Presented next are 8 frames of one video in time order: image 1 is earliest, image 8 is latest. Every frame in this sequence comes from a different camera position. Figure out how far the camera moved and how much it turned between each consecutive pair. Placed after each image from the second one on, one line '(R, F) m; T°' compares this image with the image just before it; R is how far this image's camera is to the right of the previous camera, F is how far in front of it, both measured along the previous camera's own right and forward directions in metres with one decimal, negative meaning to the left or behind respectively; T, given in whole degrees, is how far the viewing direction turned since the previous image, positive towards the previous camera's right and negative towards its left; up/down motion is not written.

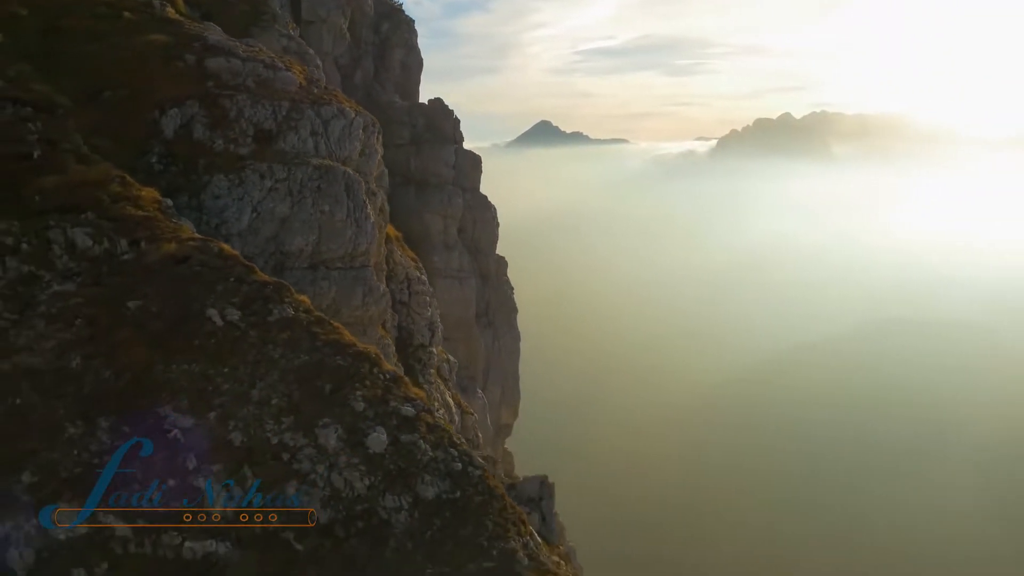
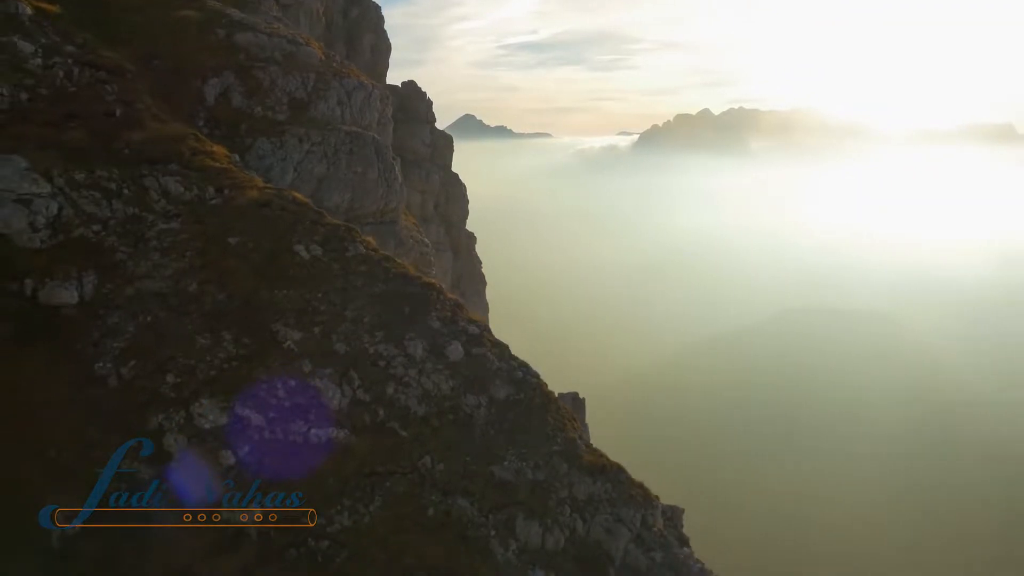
(-4.5, -4.8) m; +5°
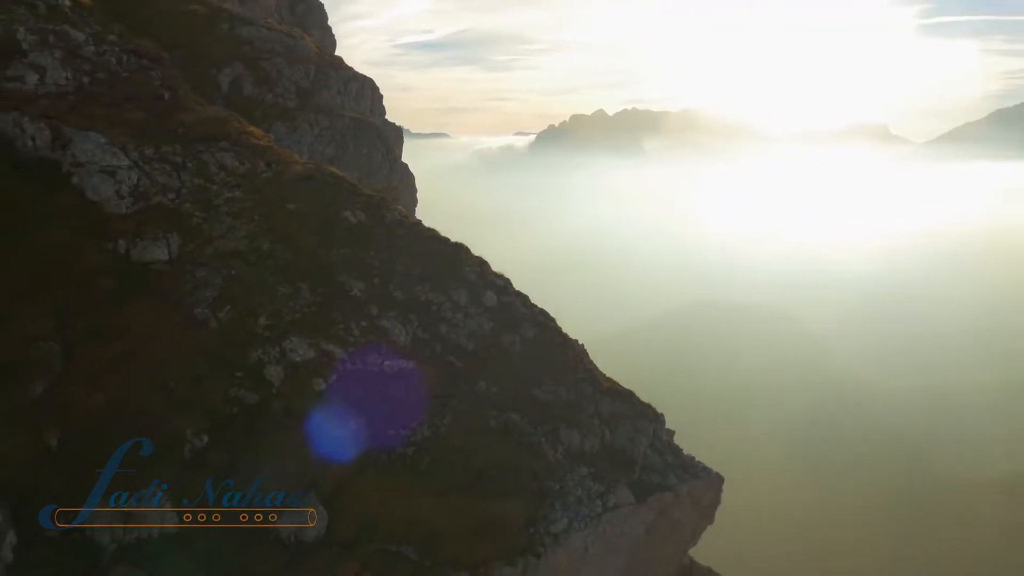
(-5.1, -5.3) m; +6°
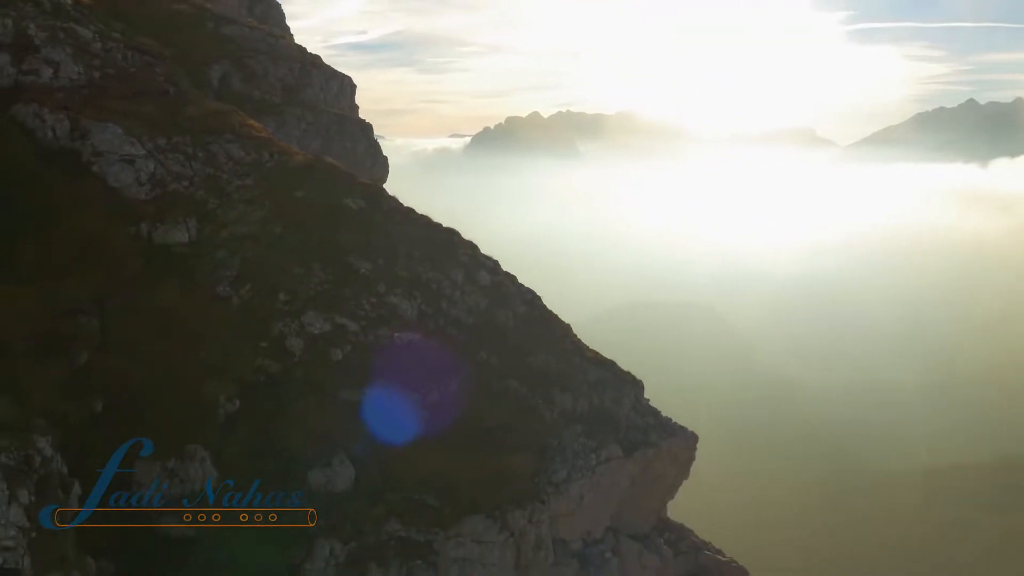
(-2.4, -3.2) m; +4°
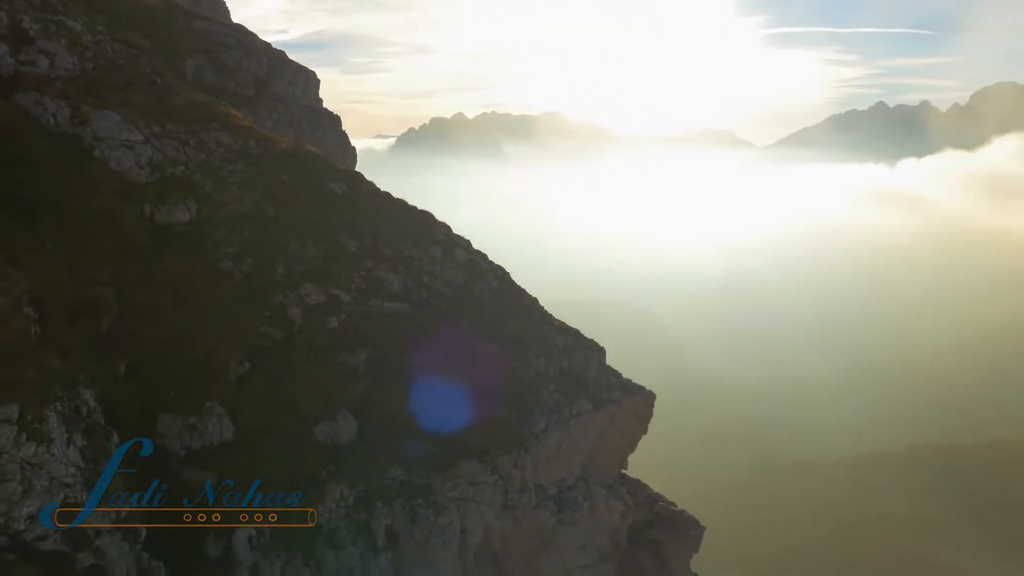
(-2.2, -3.6) m; +5°
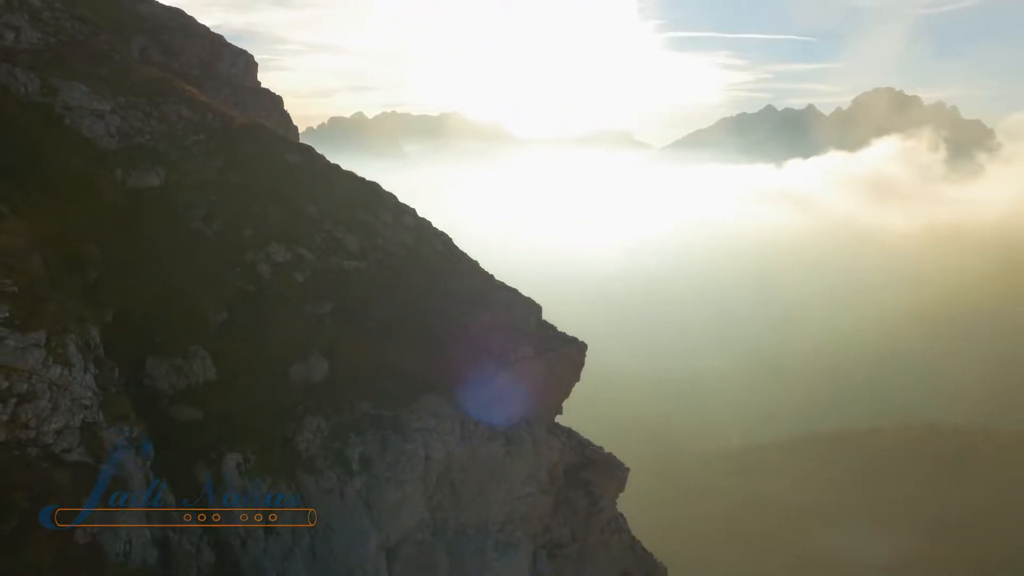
(-2.2, -4.2) m; +6°
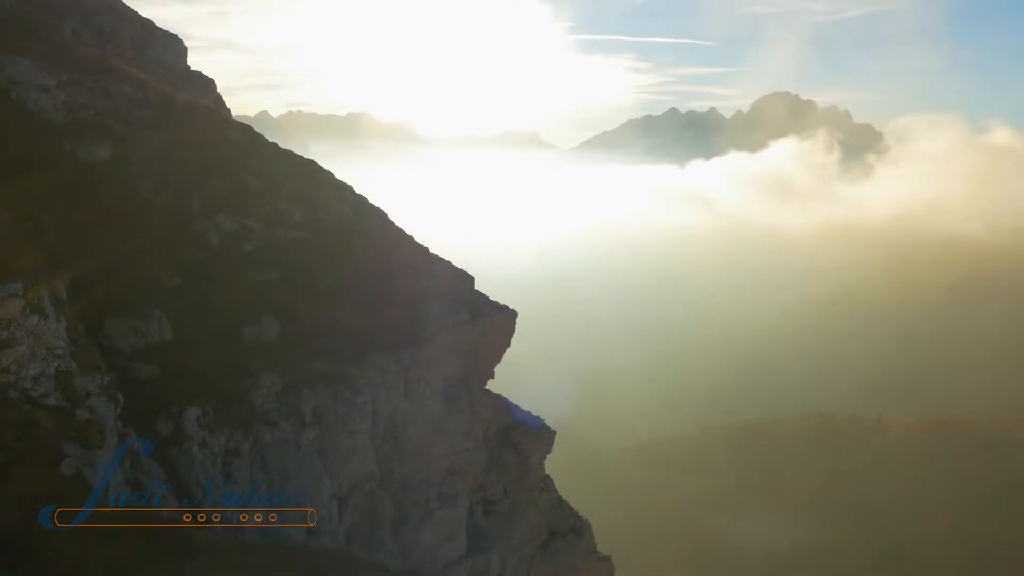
(-1.4, -3.0) m; +6°
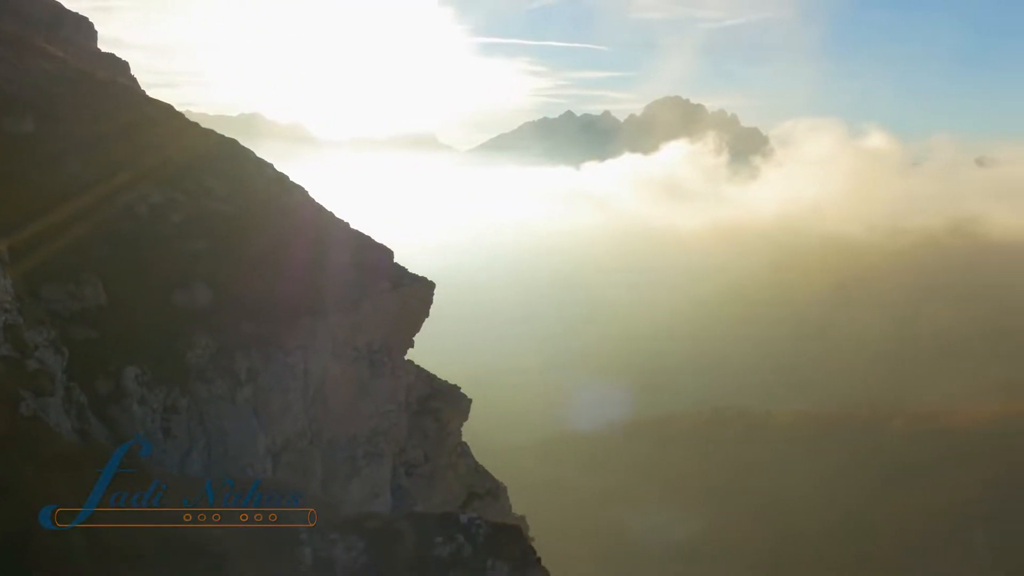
(-1.1, -3.0) m; +6°
